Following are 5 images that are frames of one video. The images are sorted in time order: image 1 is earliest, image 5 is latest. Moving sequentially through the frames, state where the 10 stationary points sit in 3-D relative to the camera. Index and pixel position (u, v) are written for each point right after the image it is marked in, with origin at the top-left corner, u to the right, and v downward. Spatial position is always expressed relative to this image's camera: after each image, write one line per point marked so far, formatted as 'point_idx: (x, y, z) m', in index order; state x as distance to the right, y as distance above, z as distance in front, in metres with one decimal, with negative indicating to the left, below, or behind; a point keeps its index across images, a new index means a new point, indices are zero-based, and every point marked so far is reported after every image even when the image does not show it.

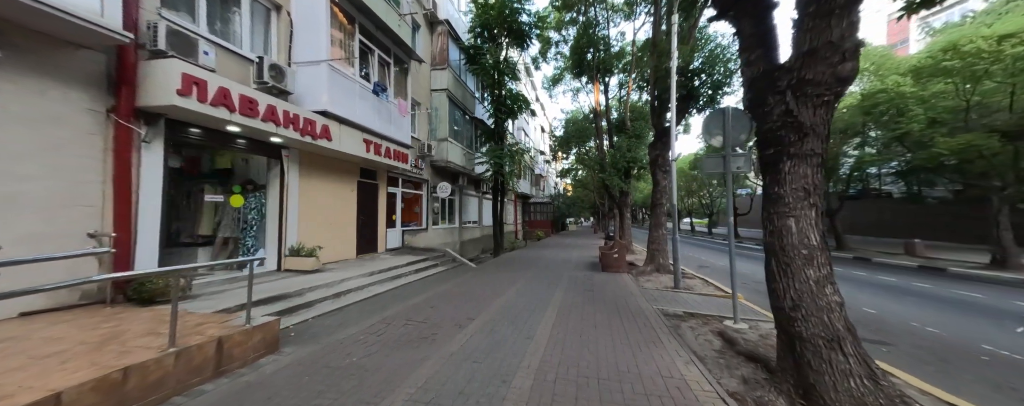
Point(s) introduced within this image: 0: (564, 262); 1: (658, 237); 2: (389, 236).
0: (+2.3, -2.6, +13.4) m
1: (+5.1, -1.1, +10.7) m
2: (-4.3, -1.2, +10.7) m
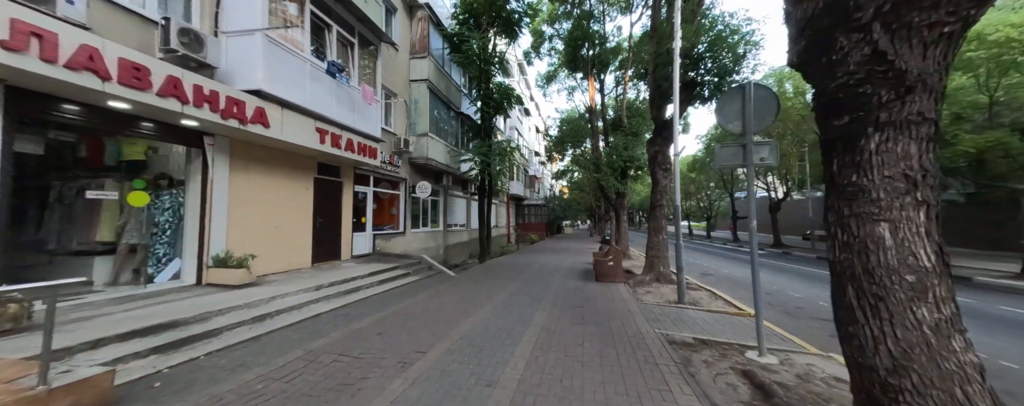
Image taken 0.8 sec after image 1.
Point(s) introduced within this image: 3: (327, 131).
0: (+1.7, -2.6, +12.3) m
1: (+4.6, -1.1, +9.7) m
2: (-4.9, -1.2, +9.5) m
3: (-4.3, +1.7, +7.0) m
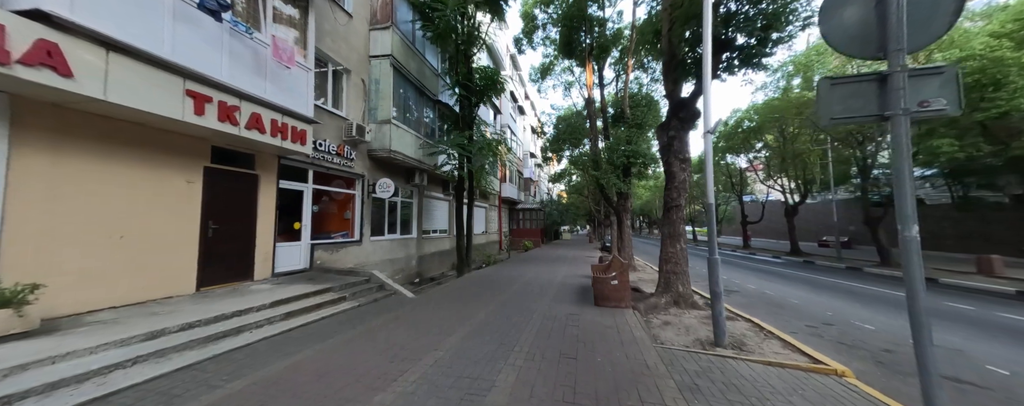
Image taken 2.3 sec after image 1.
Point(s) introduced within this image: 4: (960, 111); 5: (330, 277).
0: (+1.1, -2.7, +10.1) m
1: (+4.0, -1.1, +7.5) m
2: (-5.5, -1.2, +7.3) m
3: (-4.9, +1.7, +4.9) m
4: (+3.1, +0.7, +2.1) m
5: (-4.5, -1.8, +7.4) m
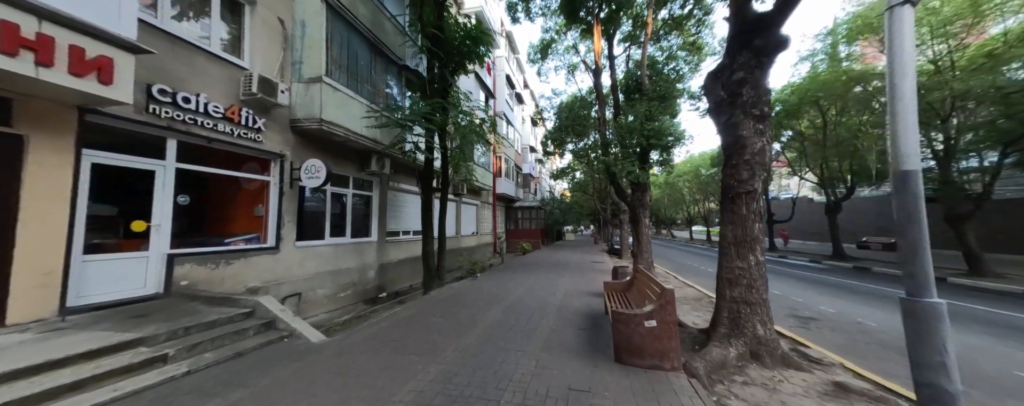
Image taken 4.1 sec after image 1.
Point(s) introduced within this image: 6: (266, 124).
0: (+0.7, -2.5, +7.2) m
1: (+3.5, -0.9, +4.6) m
2: (-5.9, -1.0, +4.5) m
3: (-5.4, +1.9, +2.1) m
4: (+2.6, +0.9, -0.8) m
5: (-4.9, -1.6, +4.6) m
6: (-5.3, +1.7, +6.5) m
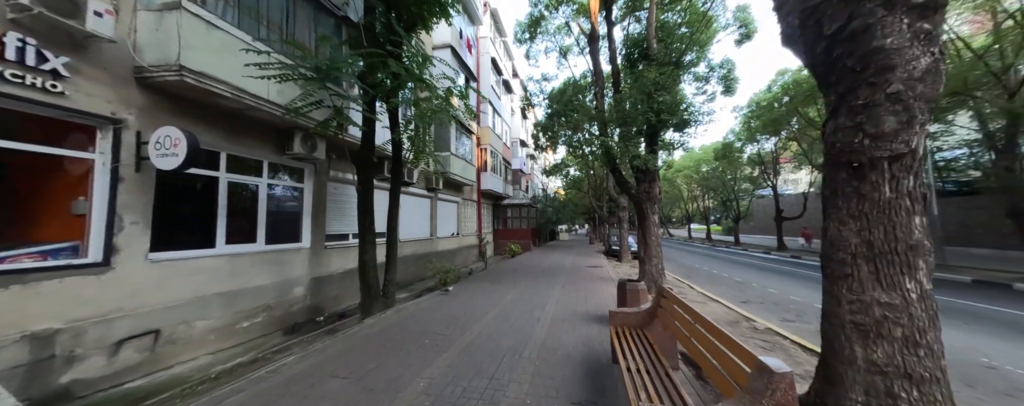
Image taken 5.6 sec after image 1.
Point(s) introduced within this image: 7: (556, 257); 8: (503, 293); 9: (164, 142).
0: (+0.1, -2.3, +4.9) m
1: (+2.9, -0.7, +2.3) m
2: (-6.5, -0.9, +2.1) m
3: (-5.9, +2.0, -0.4) m
4: (+2.1, +1.1, -3.1) m
5: (-5.5, -1.5, +2.2) m
6: (-5.9, +1.8, +4.1) m
7: (+2.9, -3.5, +19.8) m
8: (-0.3, -2.7, +9.1) m
9: (-5.2, +0.9, +4.6) m
